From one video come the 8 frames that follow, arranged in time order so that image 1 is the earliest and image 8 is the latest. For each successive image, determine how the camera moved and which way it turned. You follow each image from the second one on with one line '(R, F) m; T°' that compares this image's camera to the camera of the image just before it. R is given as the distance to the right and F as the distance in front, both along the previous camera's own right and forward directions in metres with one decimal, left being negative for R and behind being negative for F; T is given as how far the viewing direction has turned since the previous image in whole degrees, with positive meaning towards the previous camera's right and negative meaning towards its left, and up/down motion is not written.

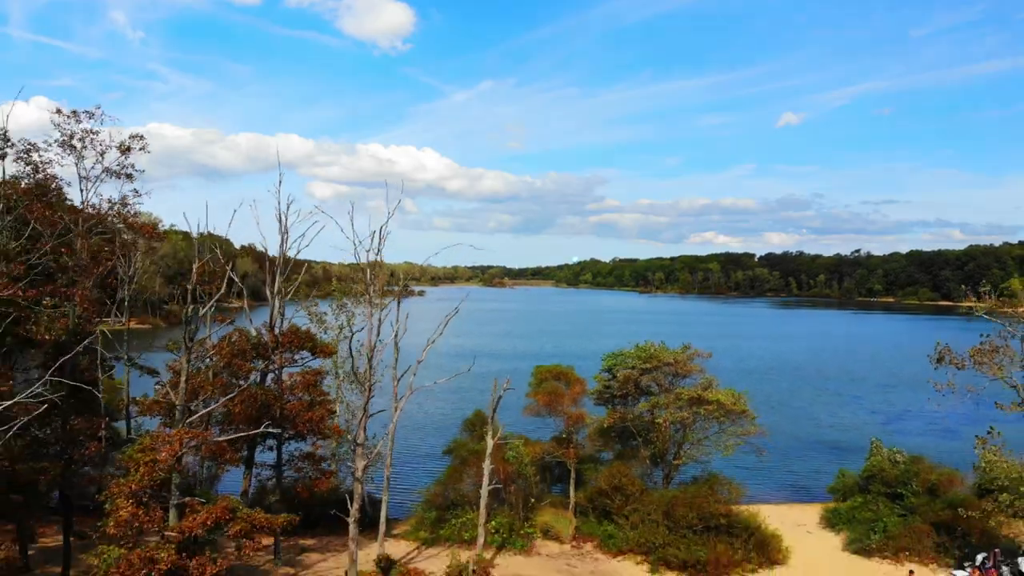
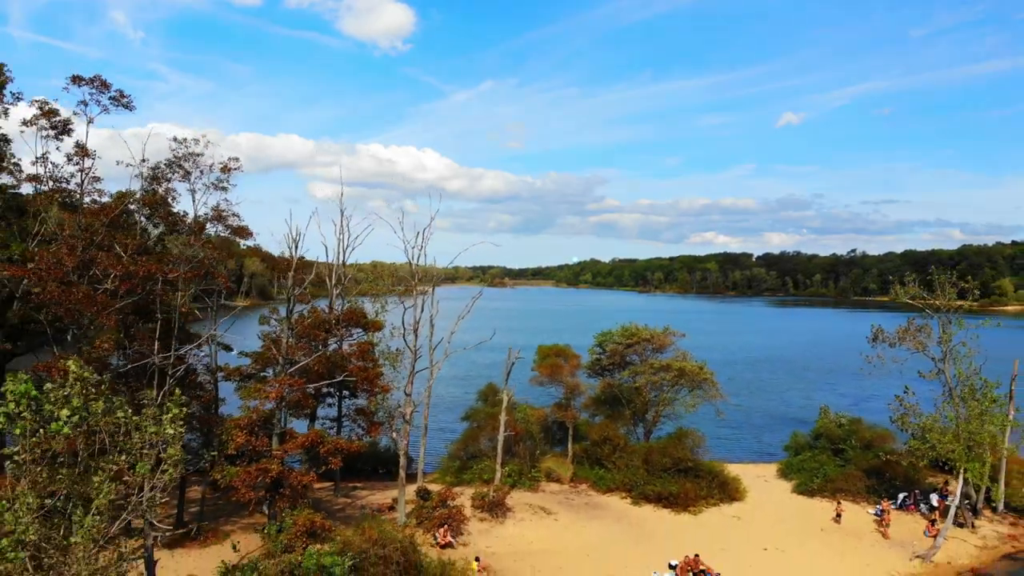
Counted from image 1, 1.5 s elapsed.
(-0.5, -5.6) m; 0°
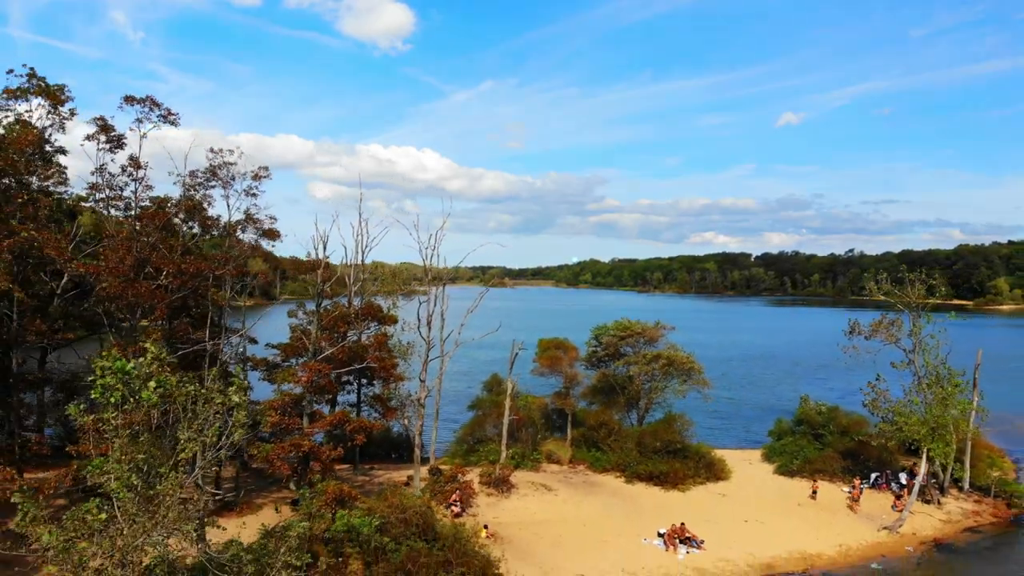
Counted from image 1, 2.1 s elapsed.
(-0.2, -2.6) m; 0°
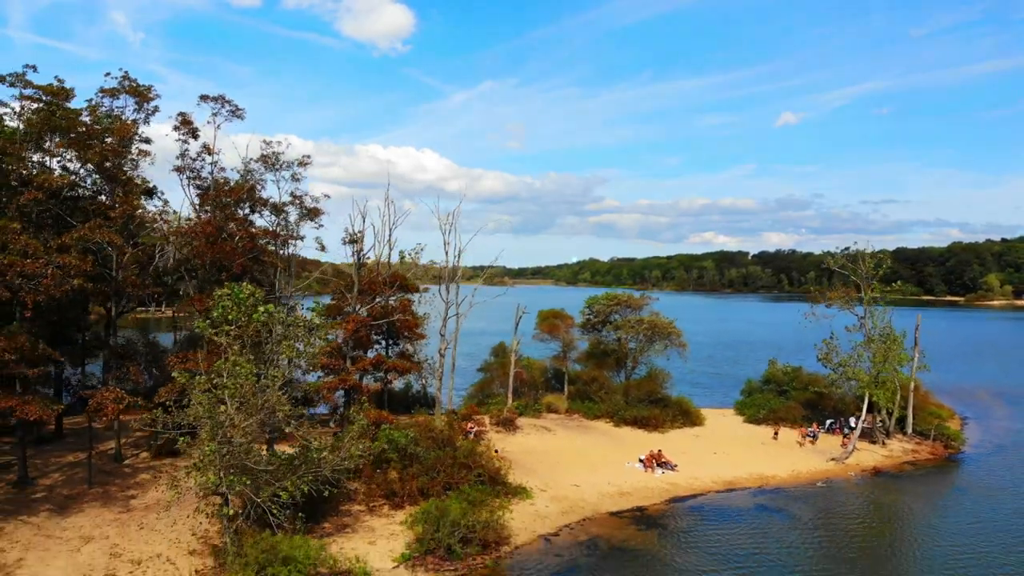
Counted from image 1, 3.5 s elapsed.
(-0.3, -5.0) m; 0°
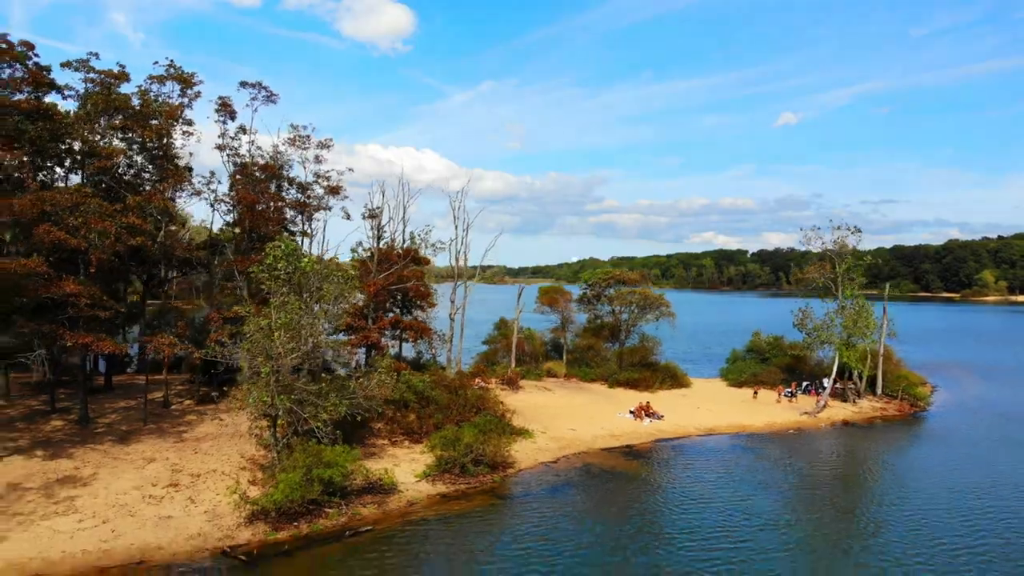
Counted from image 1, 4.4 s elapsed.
(-0.2, -3.3) m; 0°
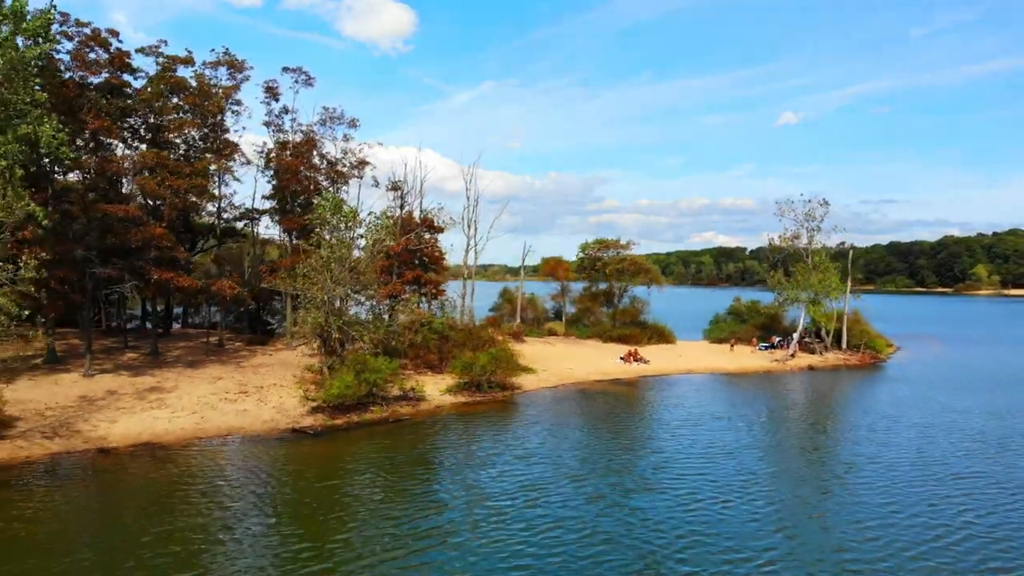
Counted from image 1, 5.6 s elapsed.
(-0.3, -4.8) m; 0°
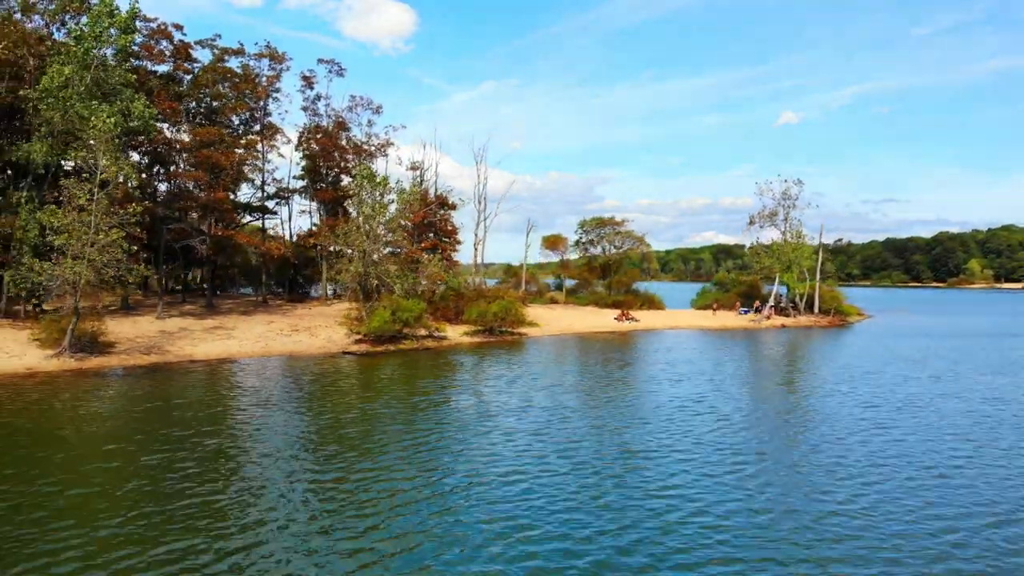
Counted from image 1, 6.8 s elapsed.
(-0.4, -4.9) m; 0°
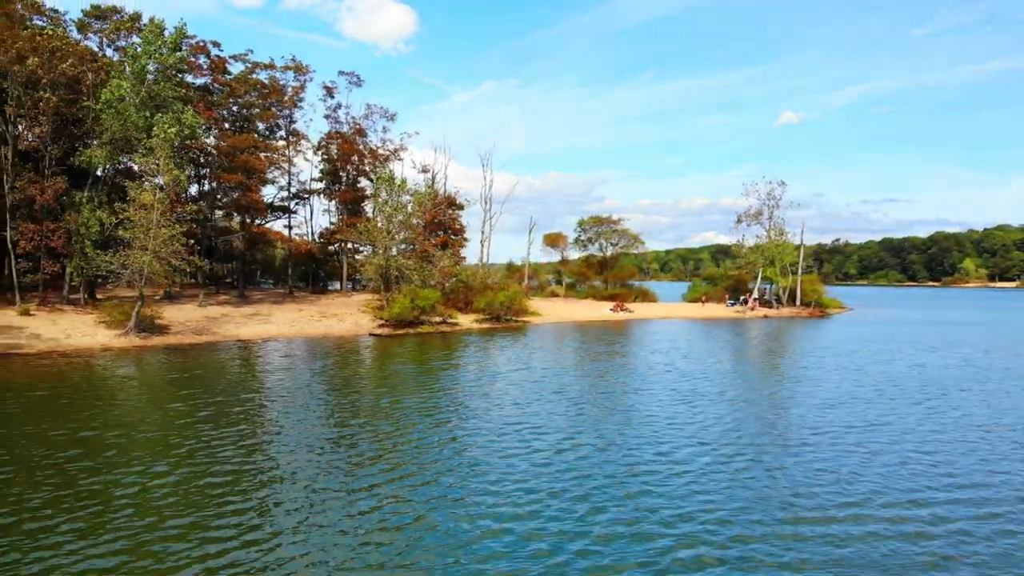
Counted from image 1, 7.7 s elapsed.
(-0.3, -3.7) m; 0°
